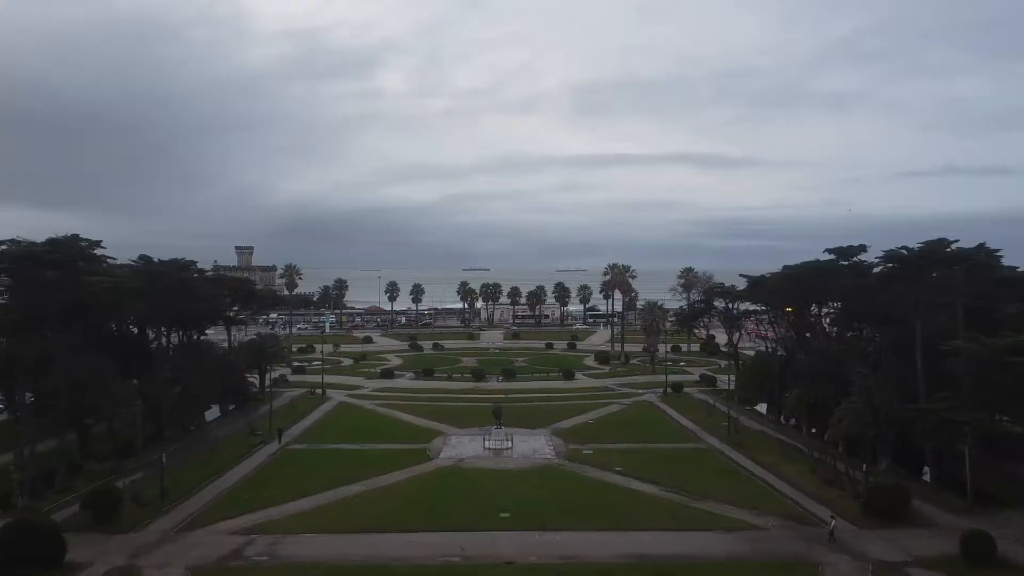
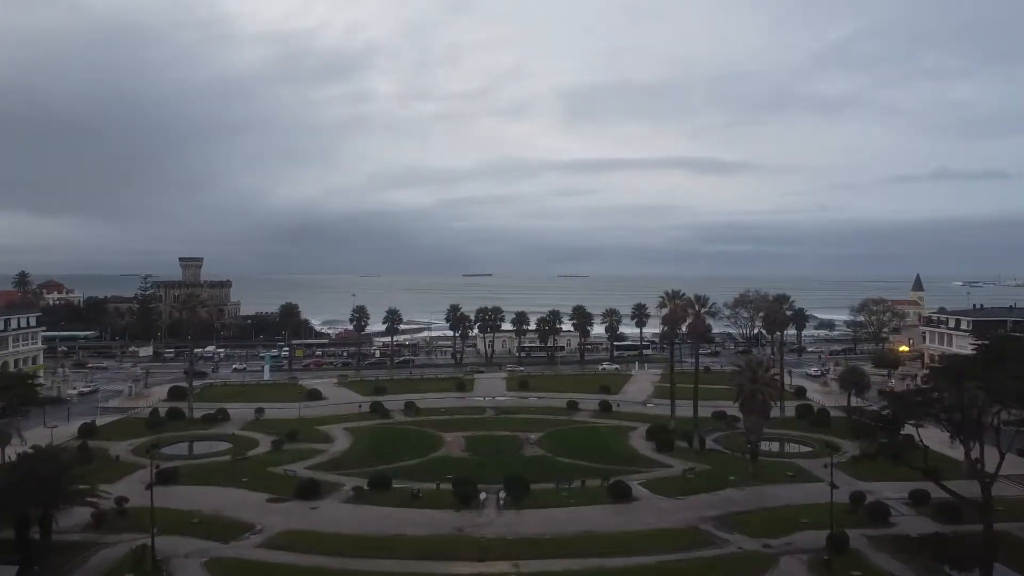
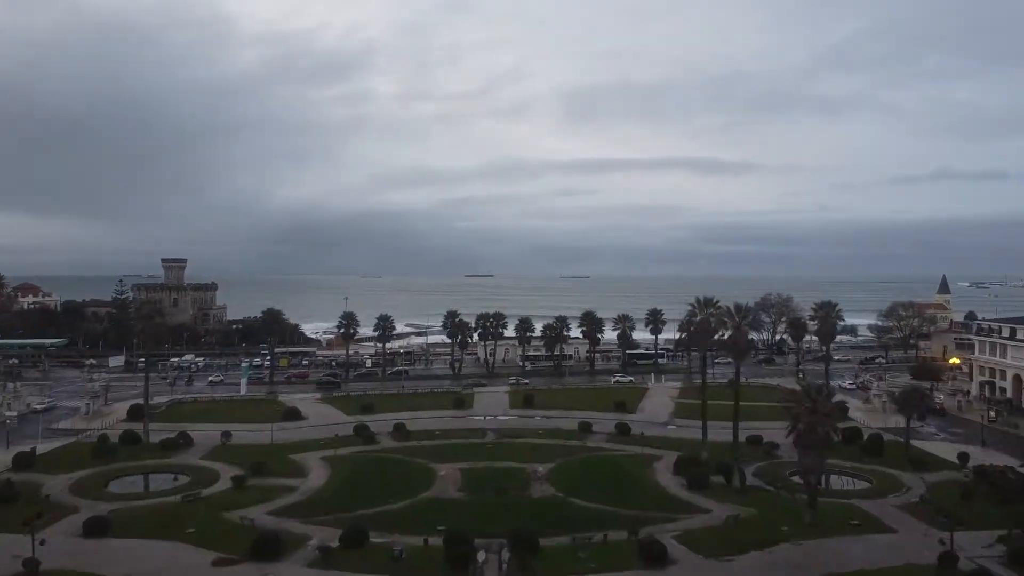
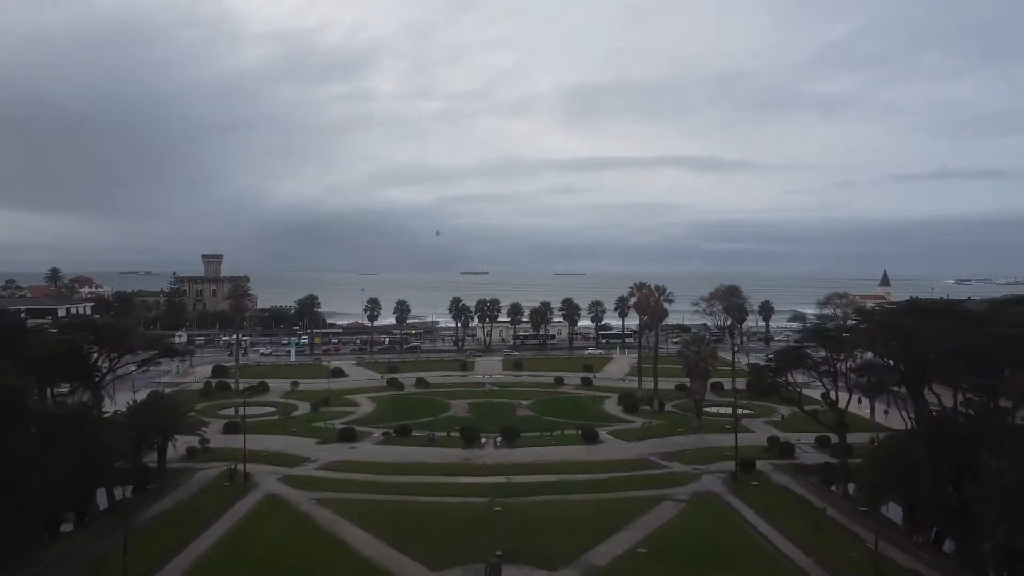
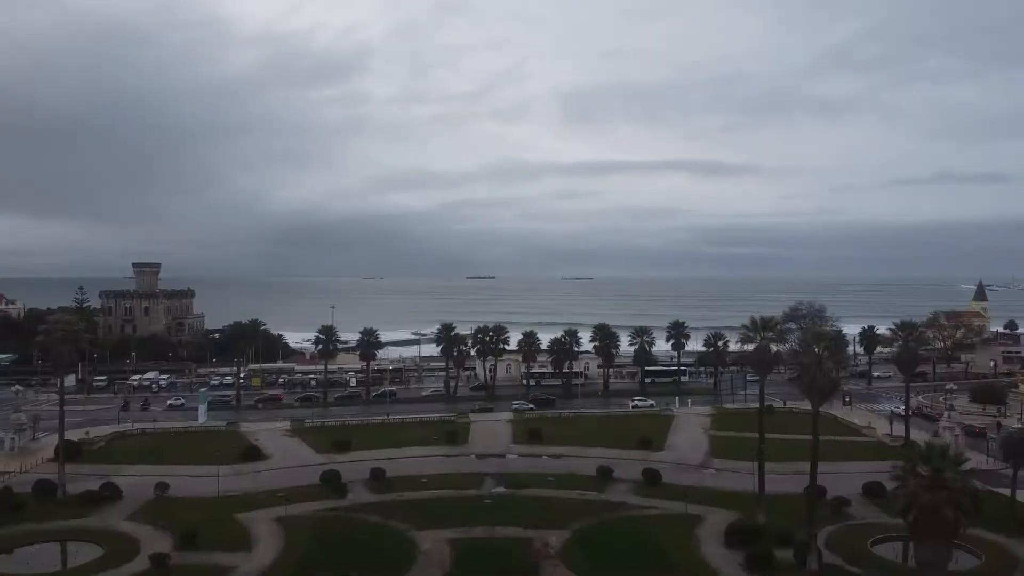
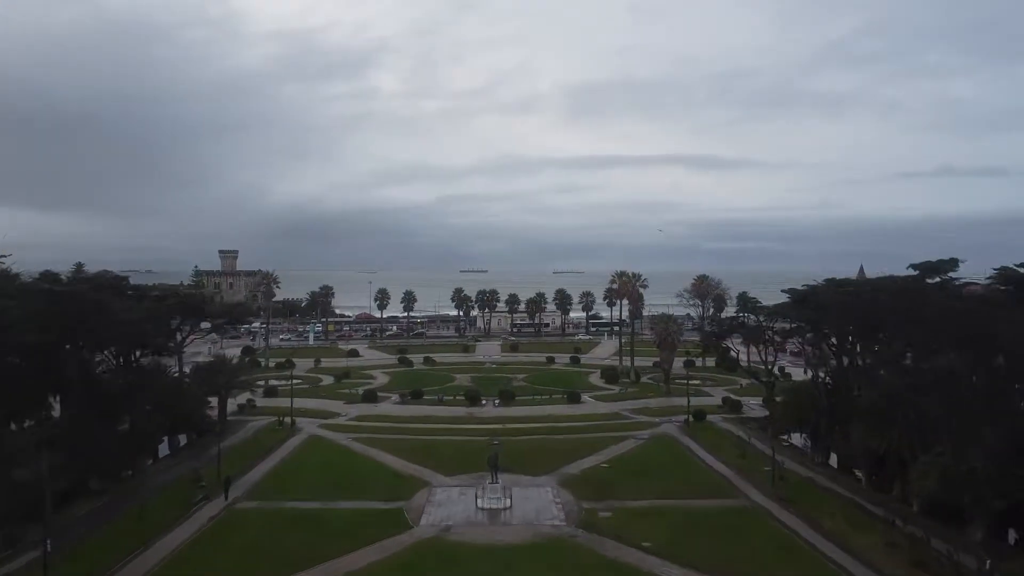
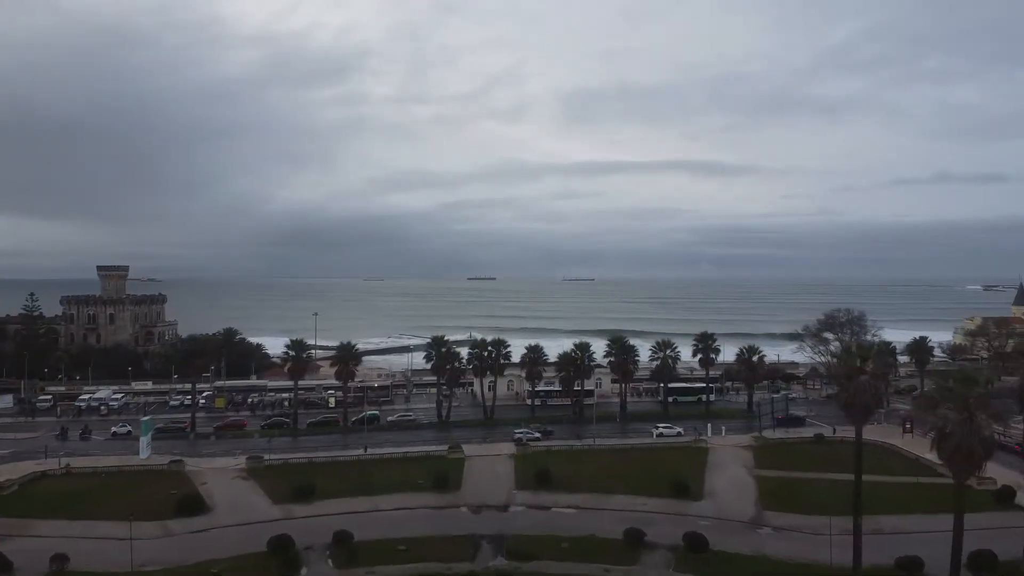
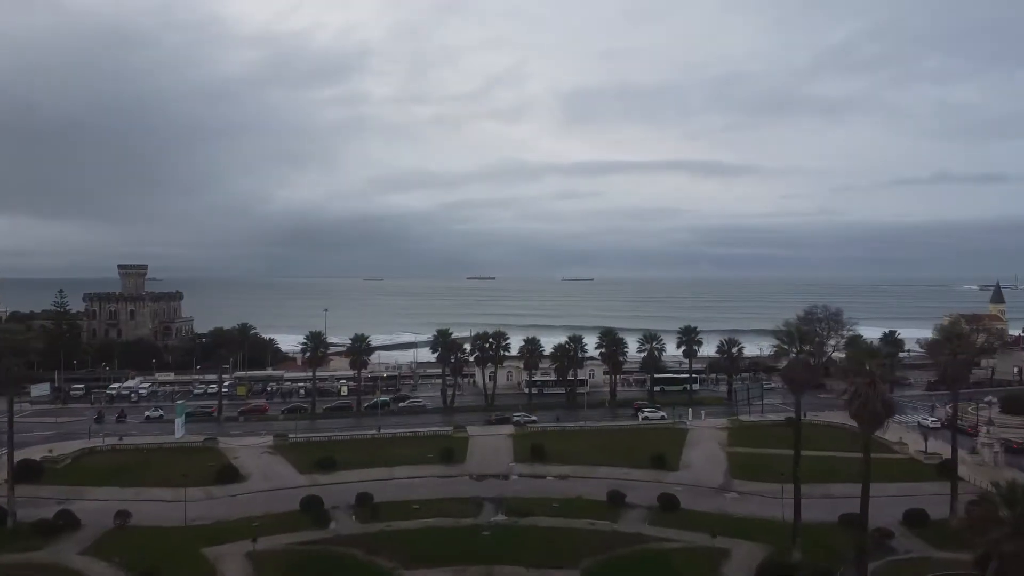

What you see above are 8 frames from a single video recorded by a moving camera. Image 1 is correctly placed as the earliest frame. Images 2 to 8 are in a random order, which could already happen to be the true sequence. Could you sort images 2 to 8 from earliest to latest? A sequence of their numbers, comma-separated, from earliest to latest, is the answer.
6, 4, 2, 3, 5, 8, 7
